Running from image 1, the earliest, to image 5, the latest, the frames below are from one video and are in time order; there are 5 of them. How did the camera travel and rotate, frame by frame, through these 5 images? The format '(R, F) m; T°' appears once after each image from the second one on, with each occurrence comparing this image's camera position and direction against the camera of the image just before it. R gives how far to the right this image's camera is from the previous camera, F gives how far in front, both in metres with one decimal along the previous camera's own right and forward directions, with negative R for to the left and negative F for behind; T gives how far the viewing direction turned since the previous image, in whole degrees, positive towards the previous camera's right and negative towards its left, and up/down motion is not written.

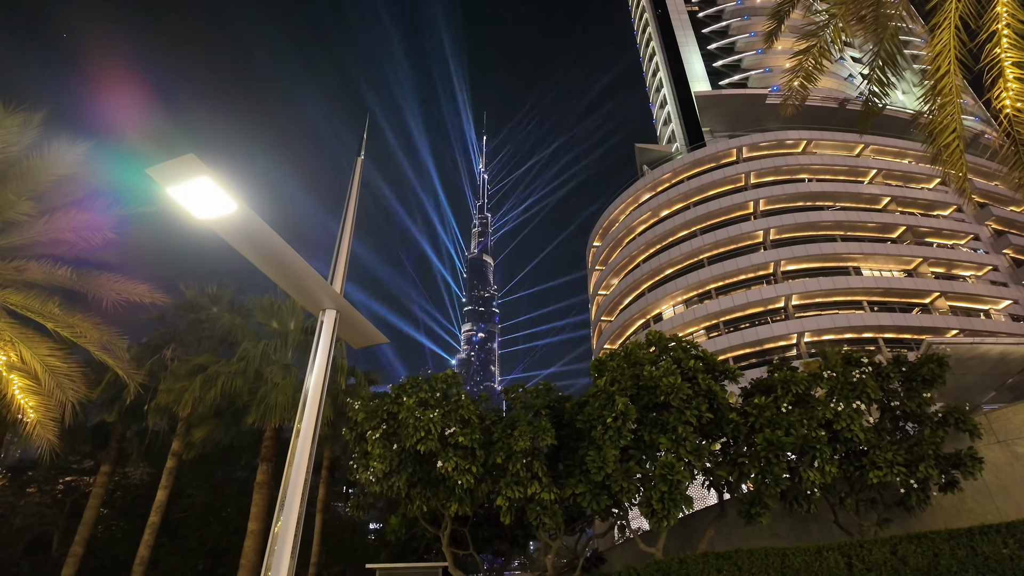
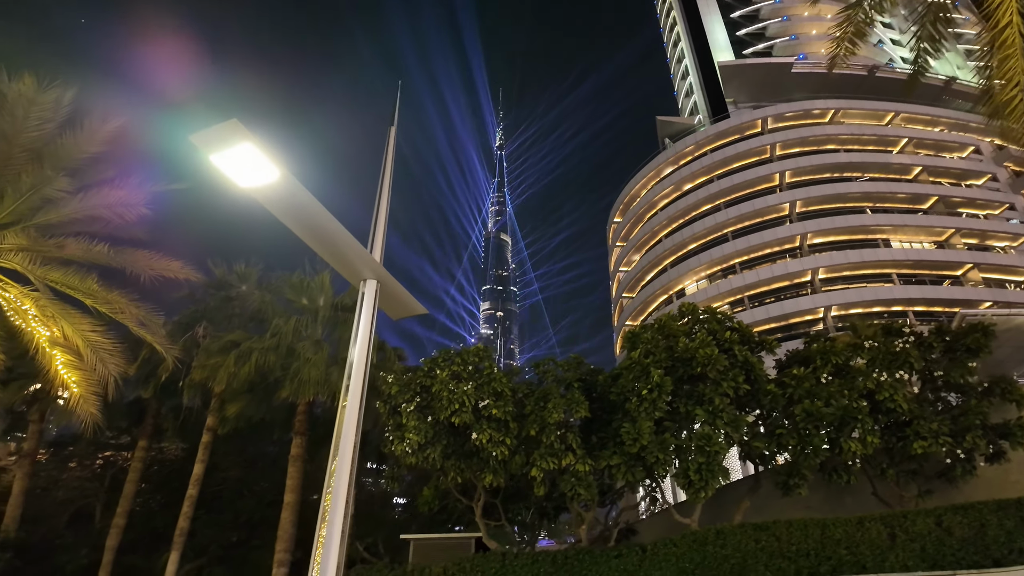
(-0.6, +0.2) m; -2°
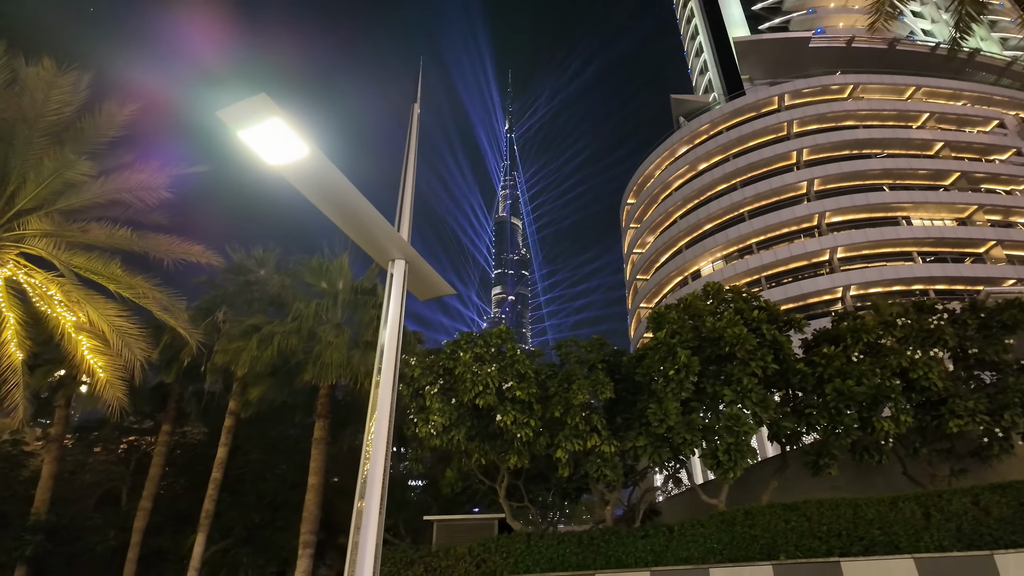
(-0.4, +0.2) m; -1°
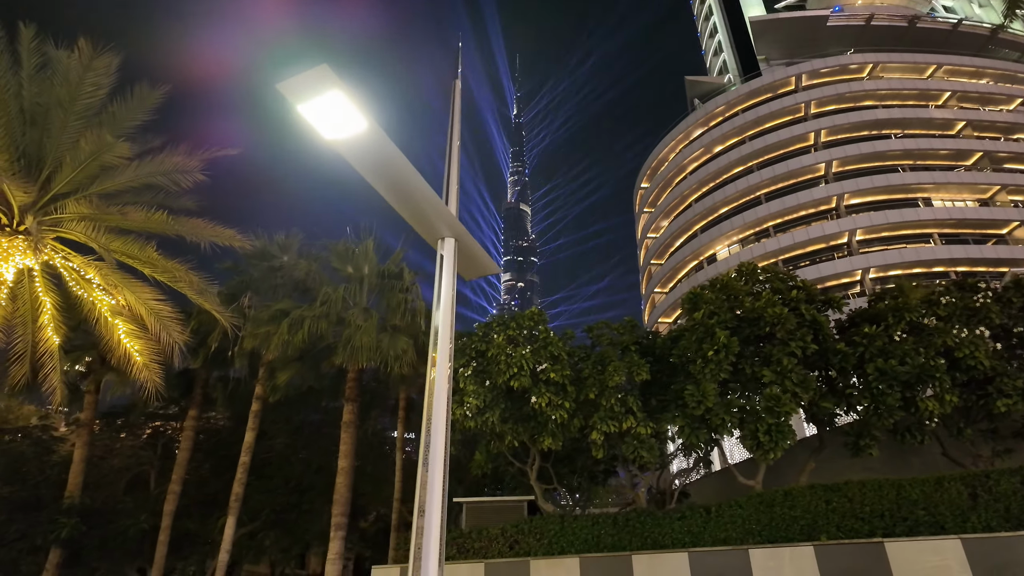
(-0.9, +0.2) m; -1°
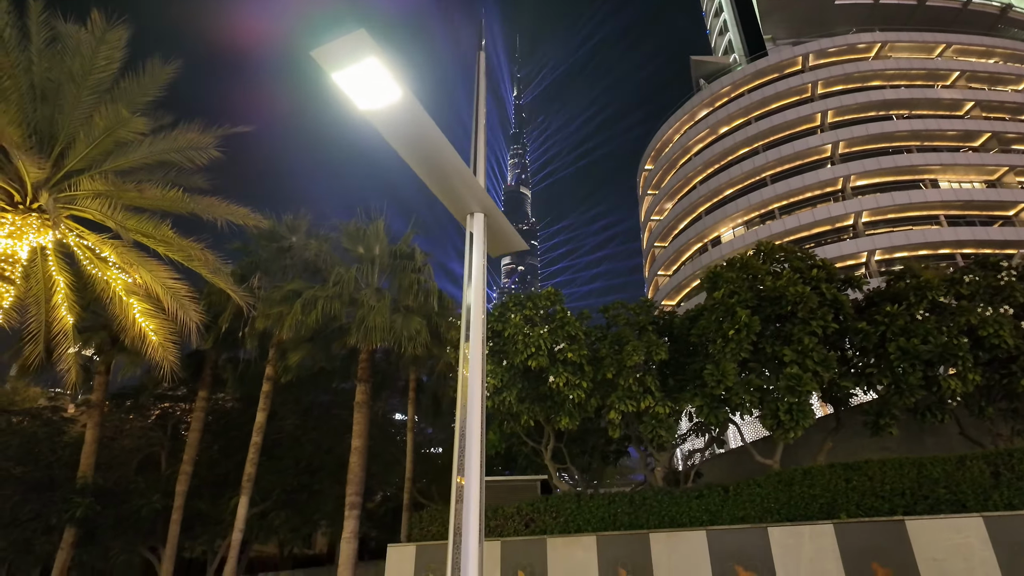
(-0.6, +0.2) m; 0°
